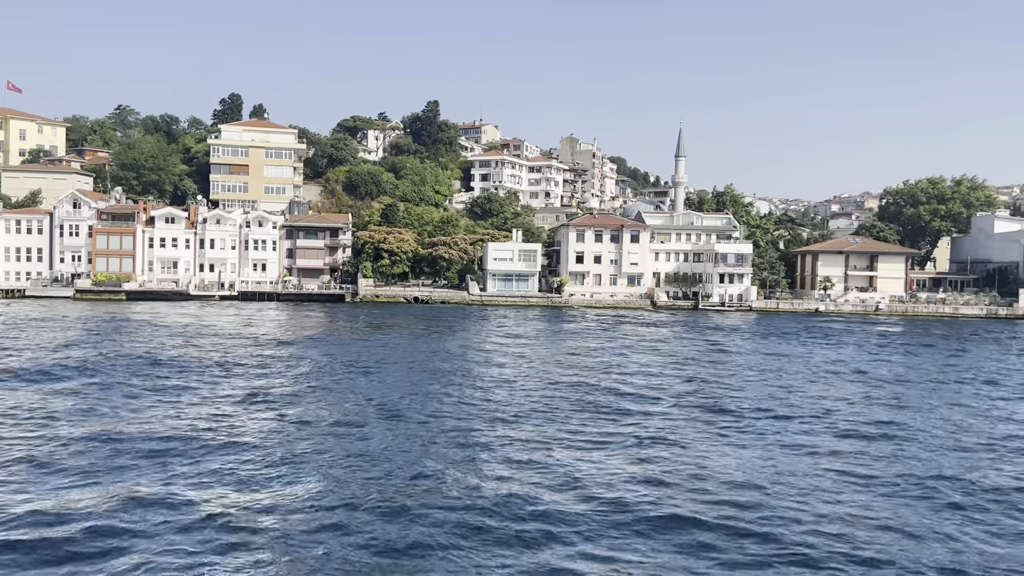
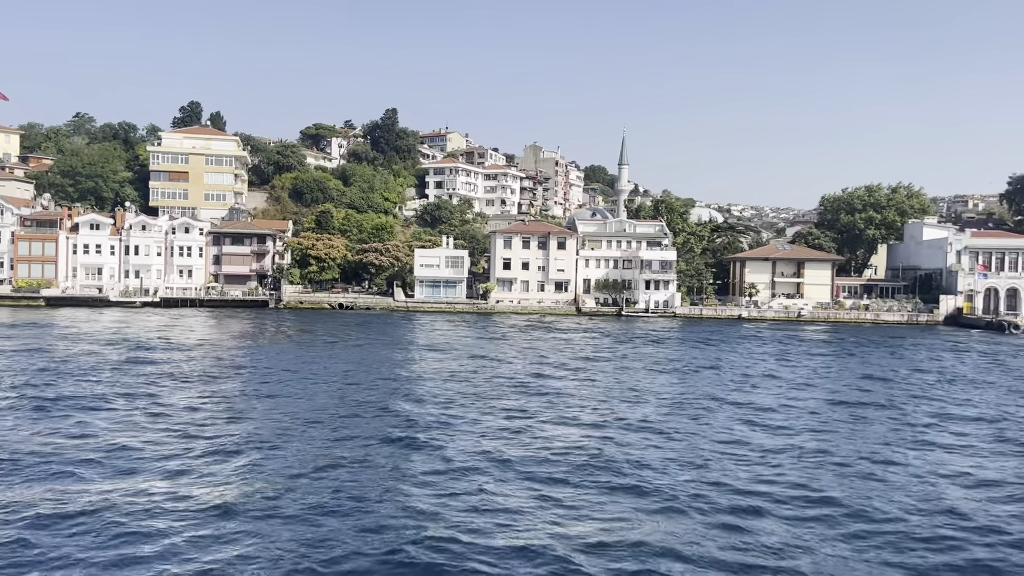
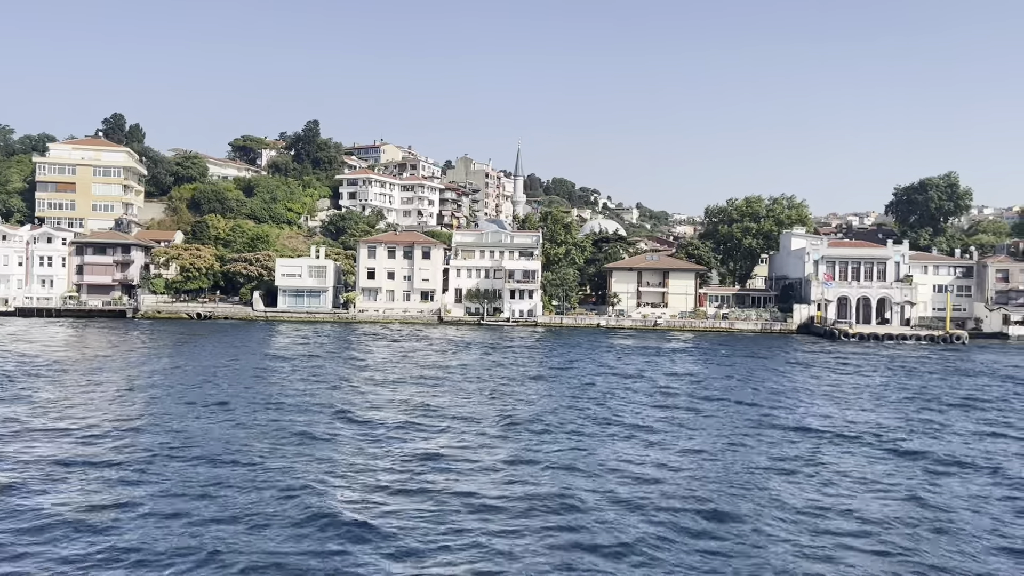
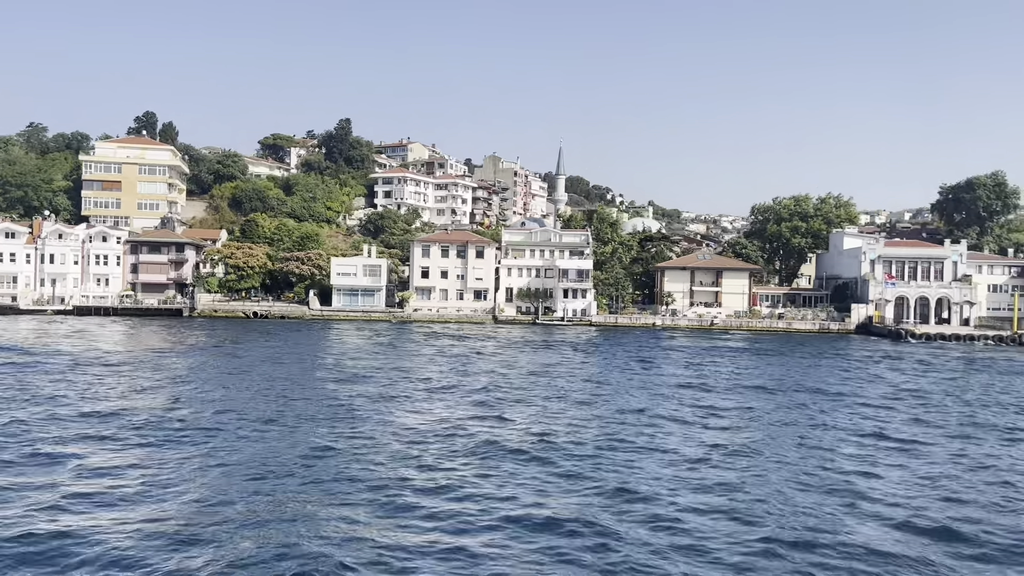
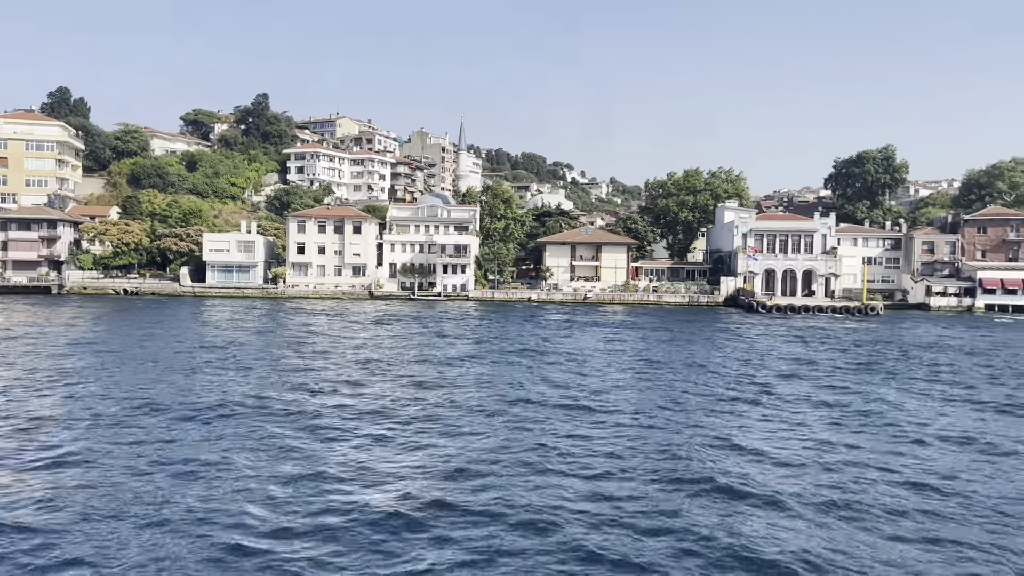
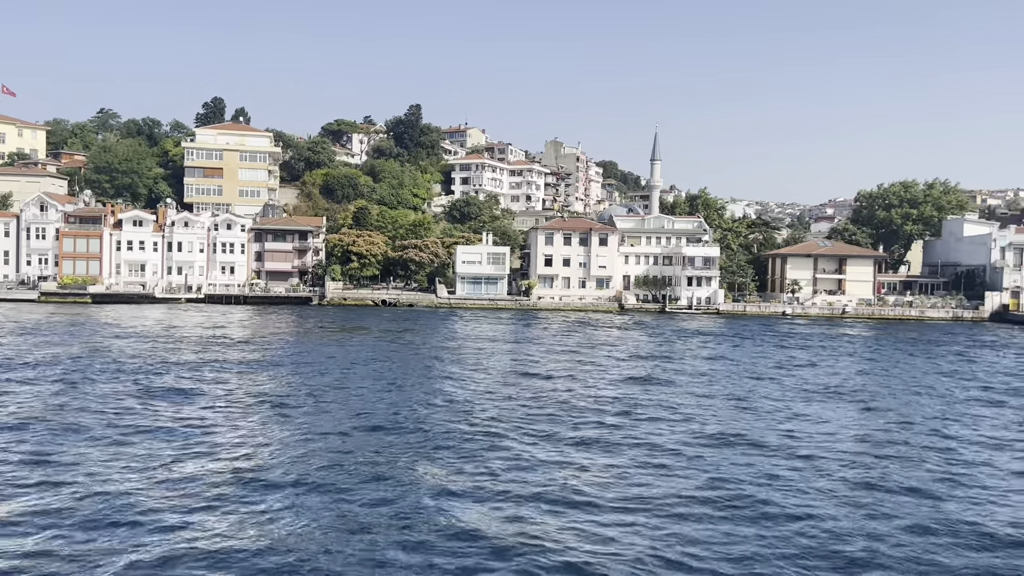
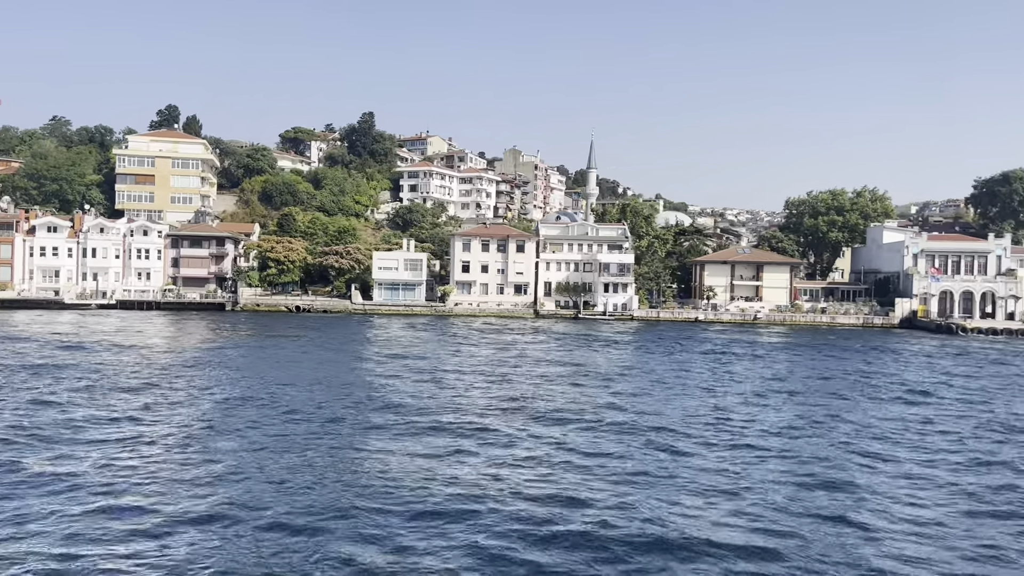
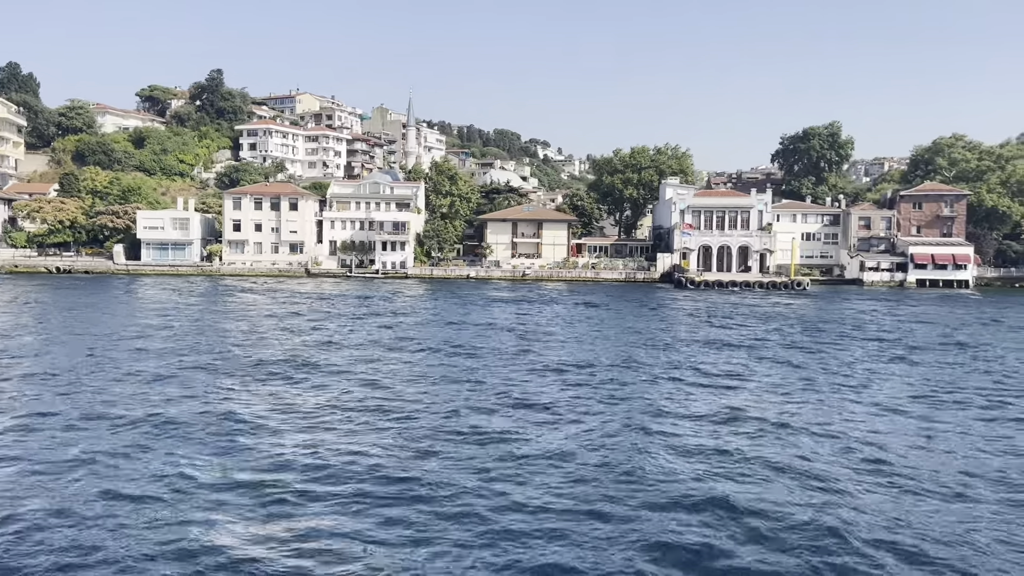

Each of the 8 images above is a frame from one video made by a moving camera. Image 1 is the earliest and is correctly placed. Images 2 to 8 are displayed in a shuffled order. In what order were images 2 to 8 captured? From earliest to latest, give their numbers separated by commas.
6, 2, 7, 4, 3, 5, 8
